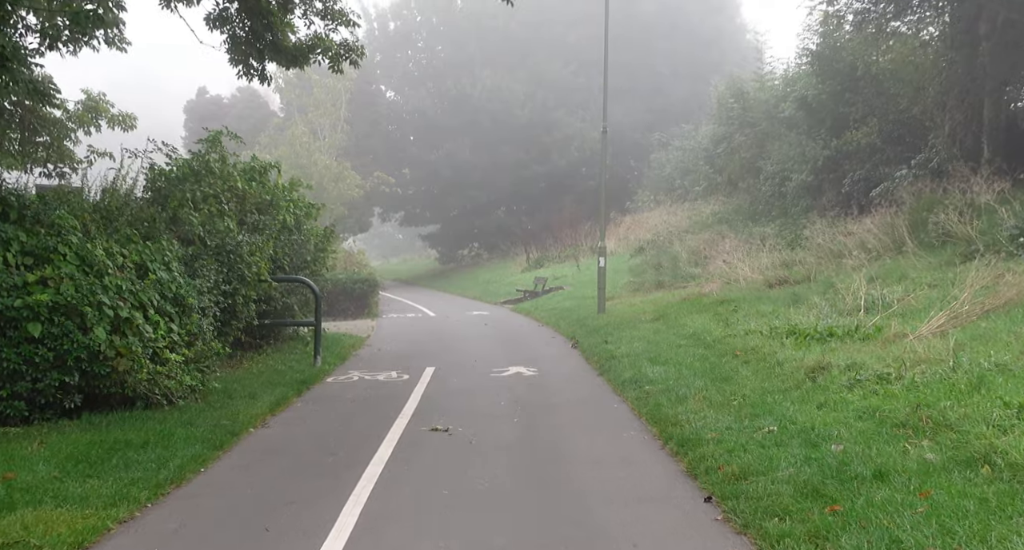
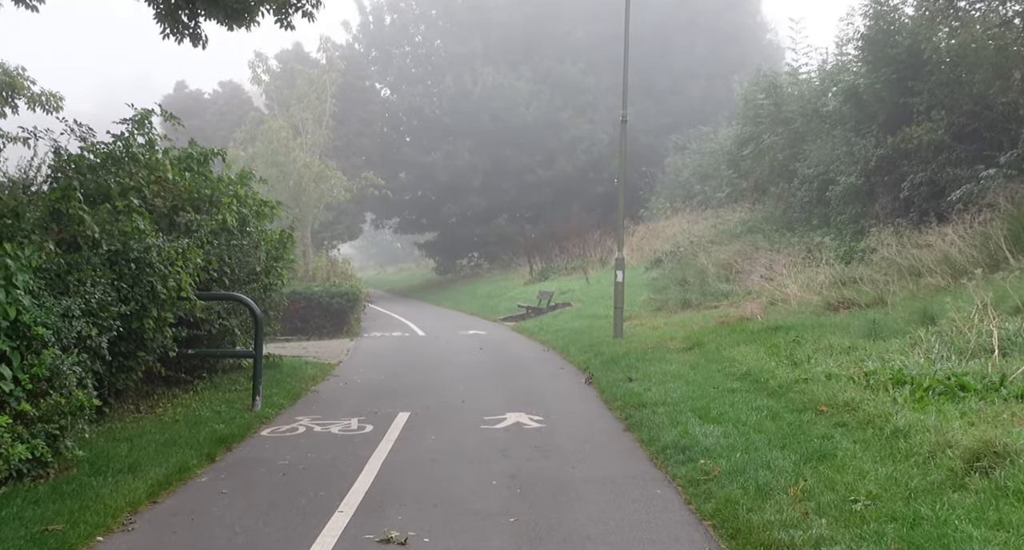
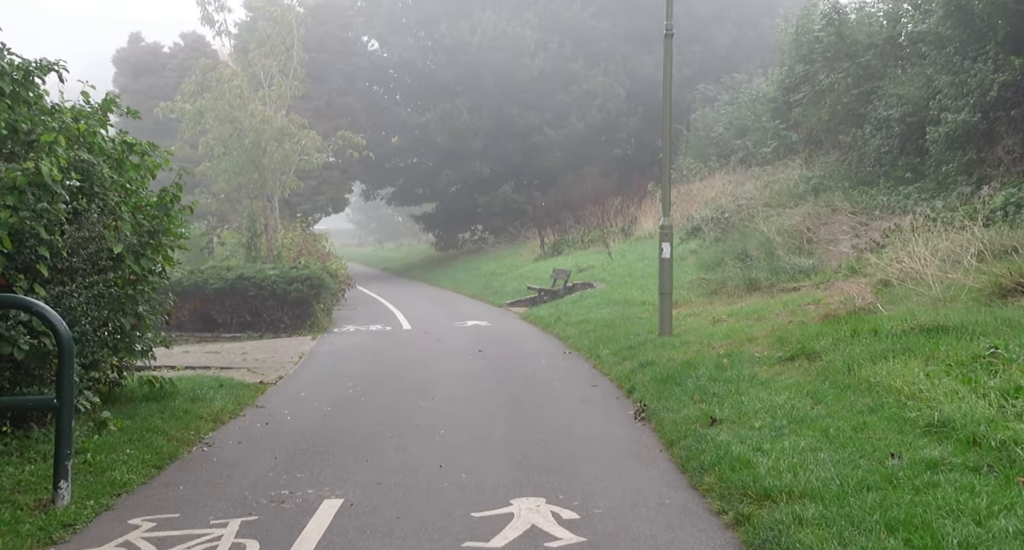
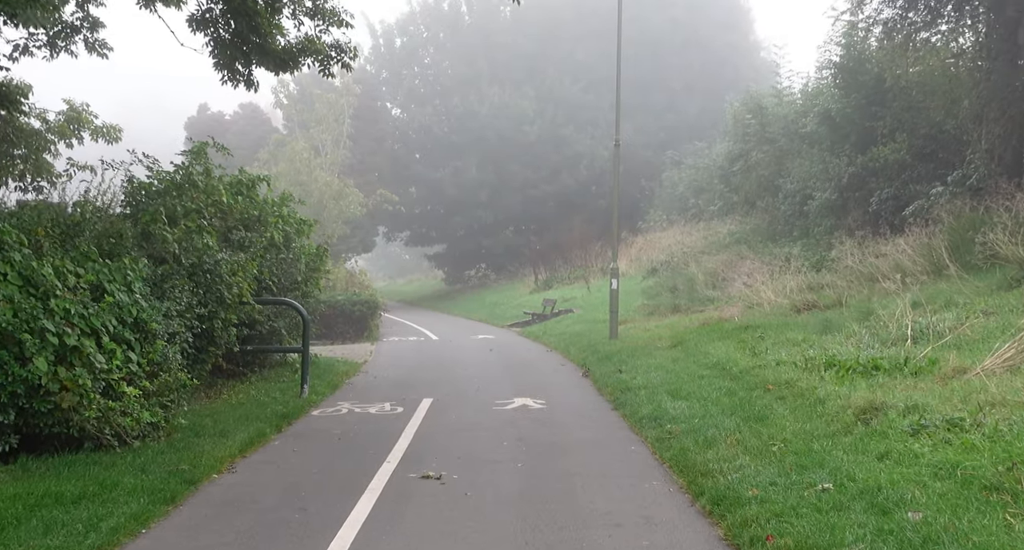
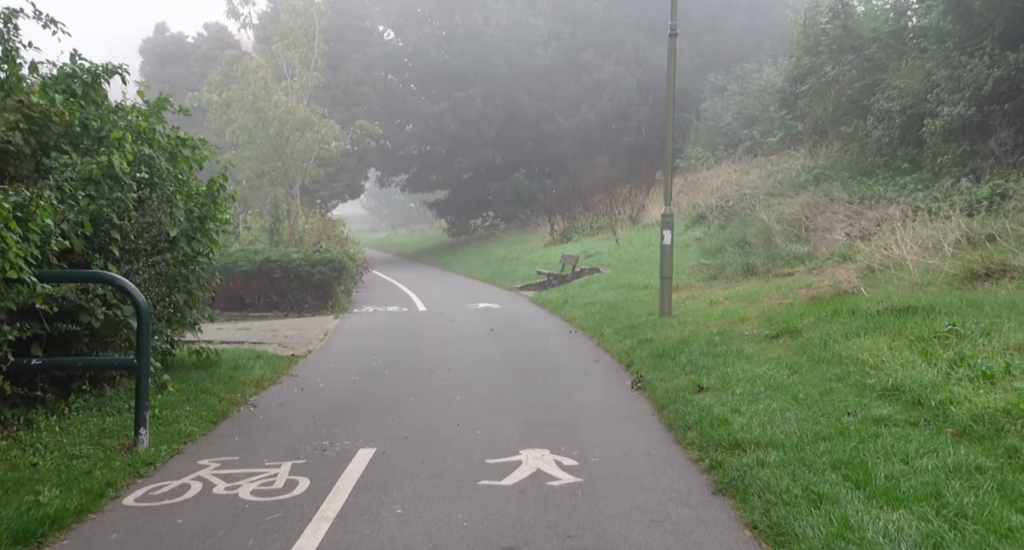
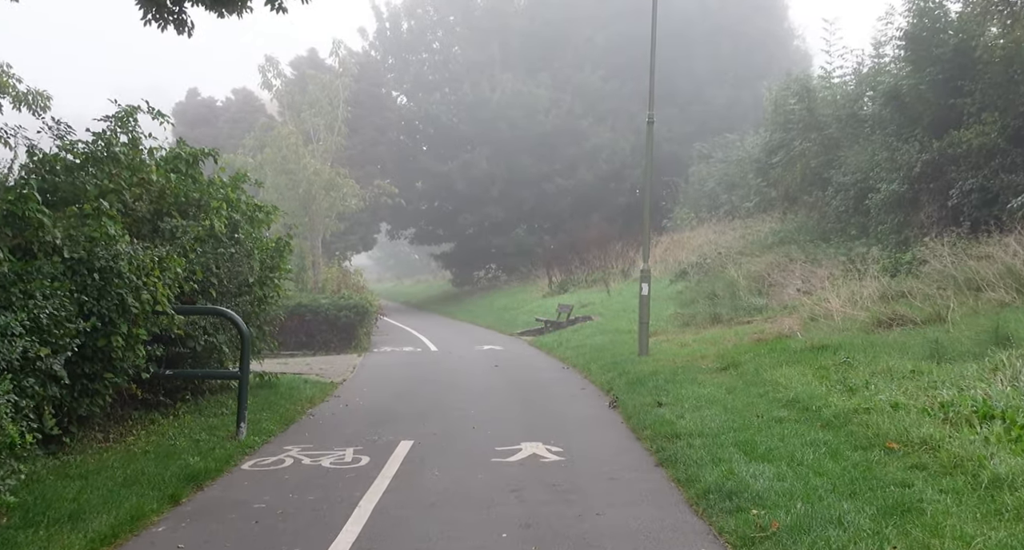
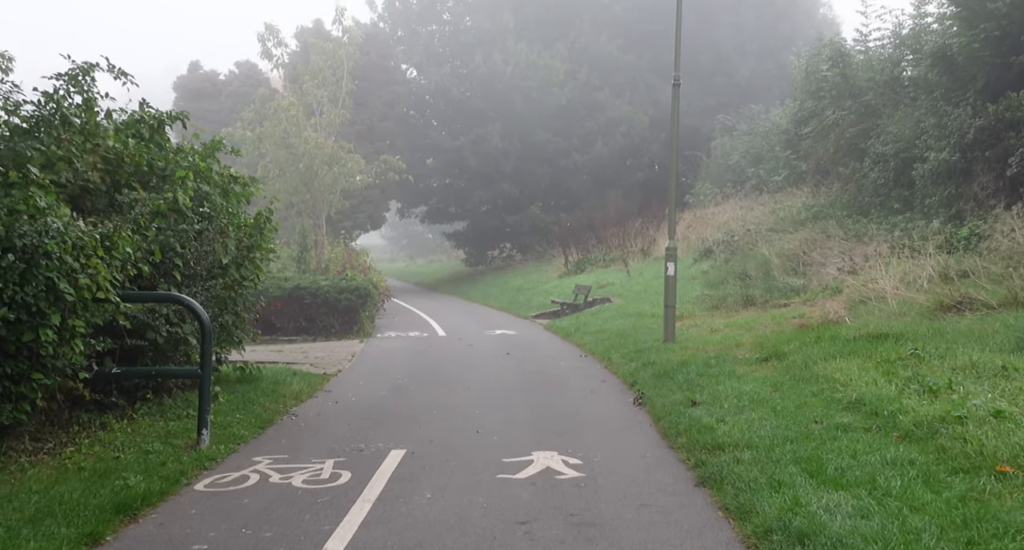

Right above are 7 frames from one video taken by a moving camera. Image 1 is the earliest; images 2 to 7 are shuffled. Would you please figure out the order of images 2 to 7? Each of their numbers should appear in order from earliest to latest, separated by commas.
4, 2, 6, 7, 5, 3
